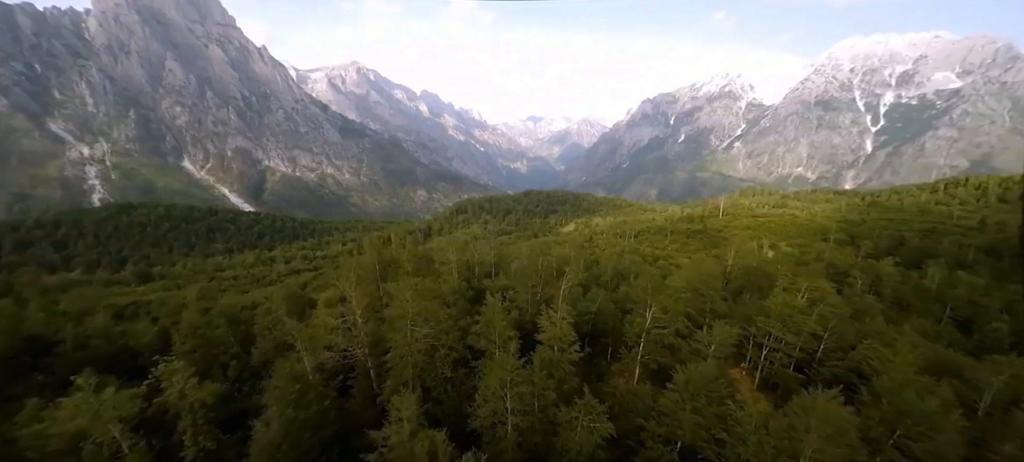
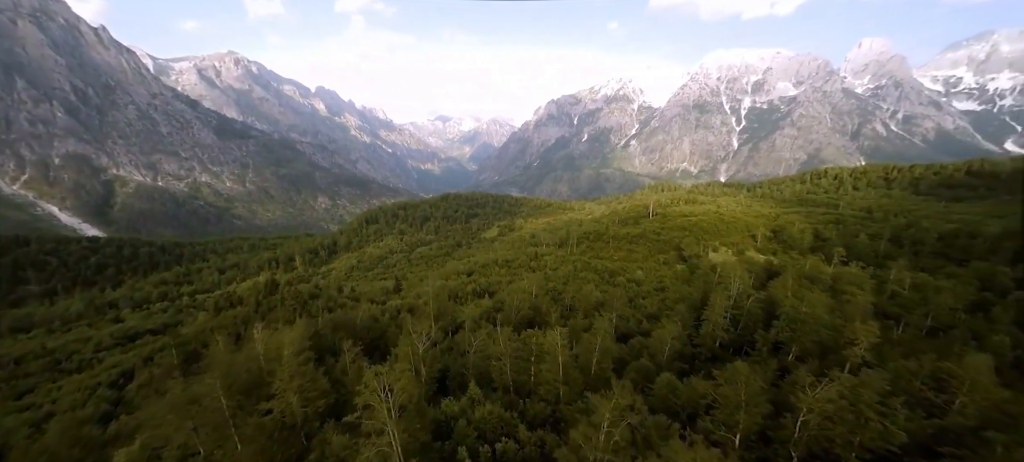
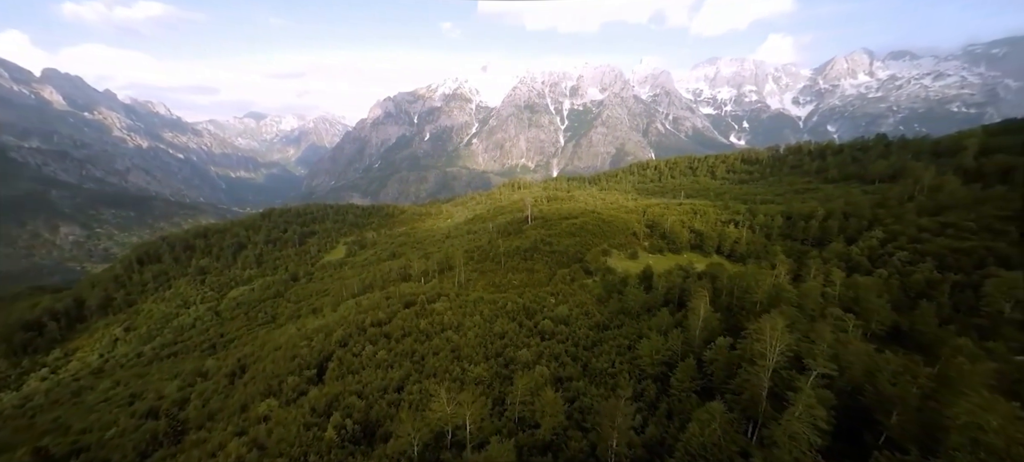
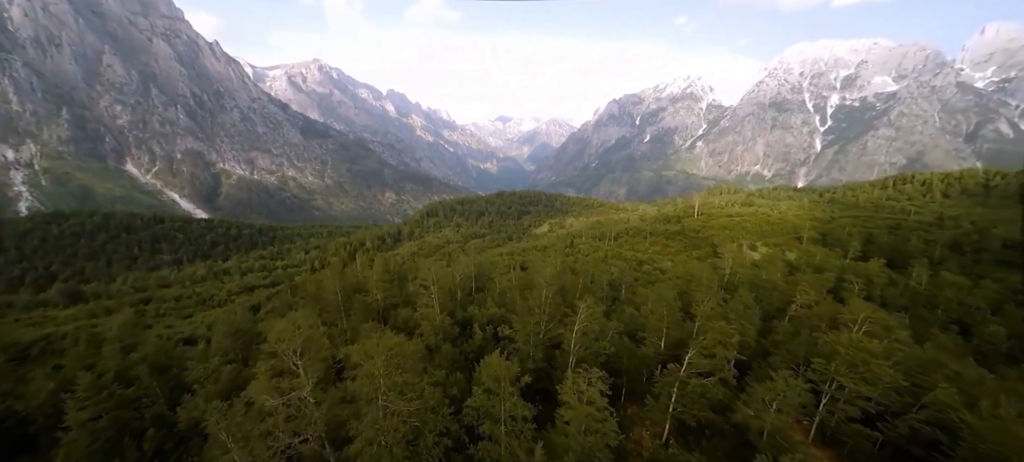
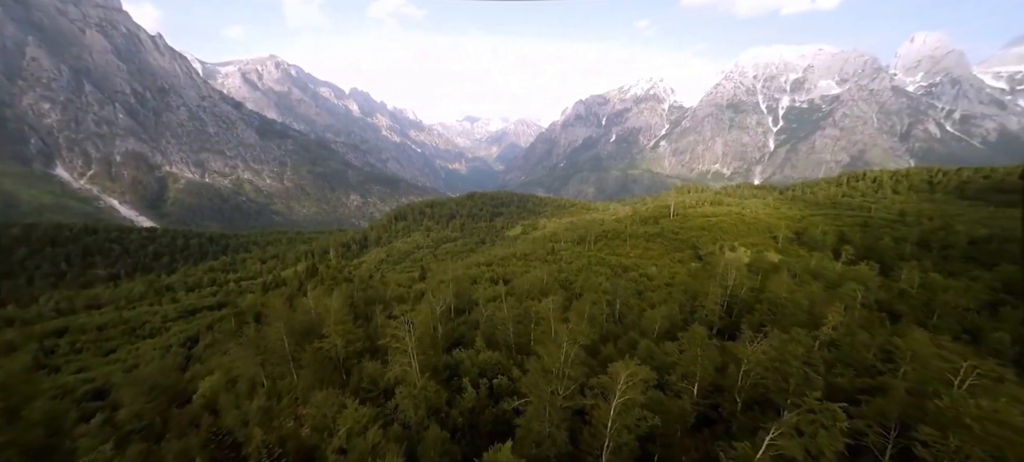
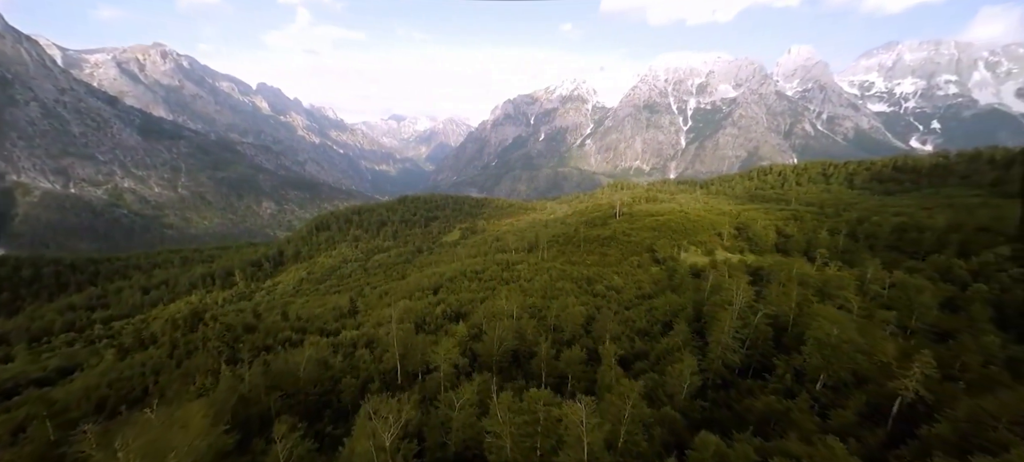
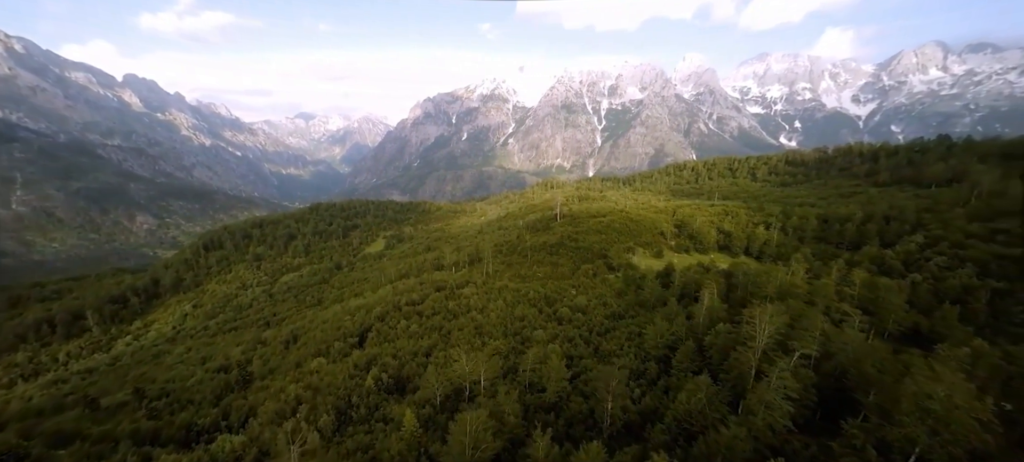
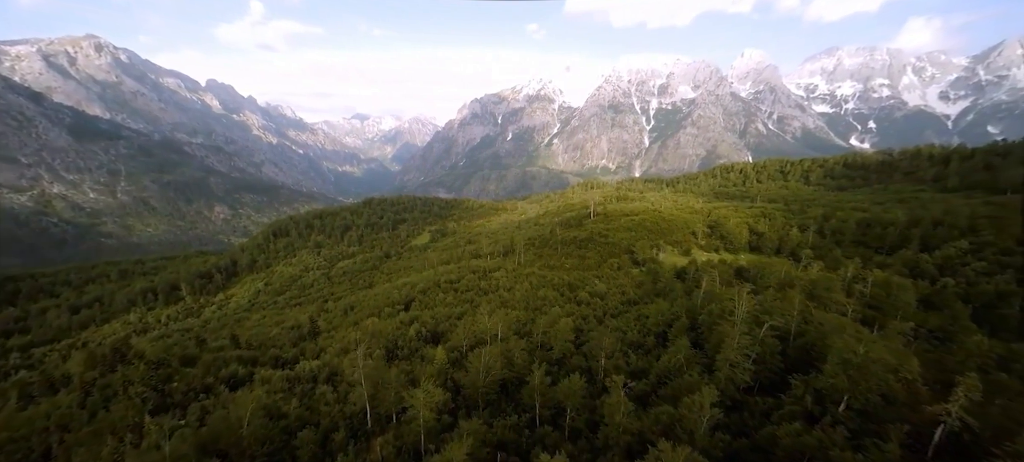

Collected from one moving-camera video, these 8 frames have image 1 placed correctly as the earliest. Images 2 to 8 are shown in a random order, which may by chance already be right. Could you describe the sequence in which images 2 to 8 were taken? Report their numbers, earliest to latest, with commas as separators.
4, 5, 2, 6, 8, 7, 3
